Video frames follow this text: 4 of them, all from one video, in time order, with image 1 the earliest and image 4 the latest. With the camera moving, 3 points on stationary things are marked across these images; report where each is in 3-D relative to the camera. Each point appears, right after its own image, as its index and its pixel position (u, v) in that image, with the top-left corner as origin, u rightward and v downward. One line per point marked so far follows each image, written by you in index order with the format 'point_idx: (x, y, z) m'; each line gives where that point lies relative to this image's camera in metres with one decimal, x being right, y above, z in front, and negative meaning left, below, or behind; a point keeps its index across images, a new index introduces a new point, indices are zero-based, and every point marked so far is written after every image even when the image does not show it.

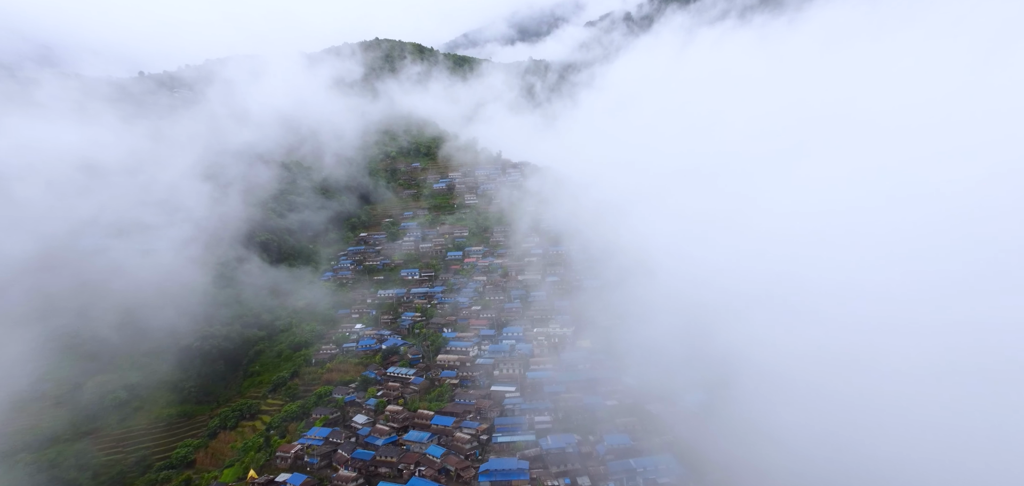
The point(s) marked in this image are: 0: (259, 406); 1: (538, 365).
0: (-10.5, -6.8, +19.6) m
1: (+1.1, -5.2, +19.9) m
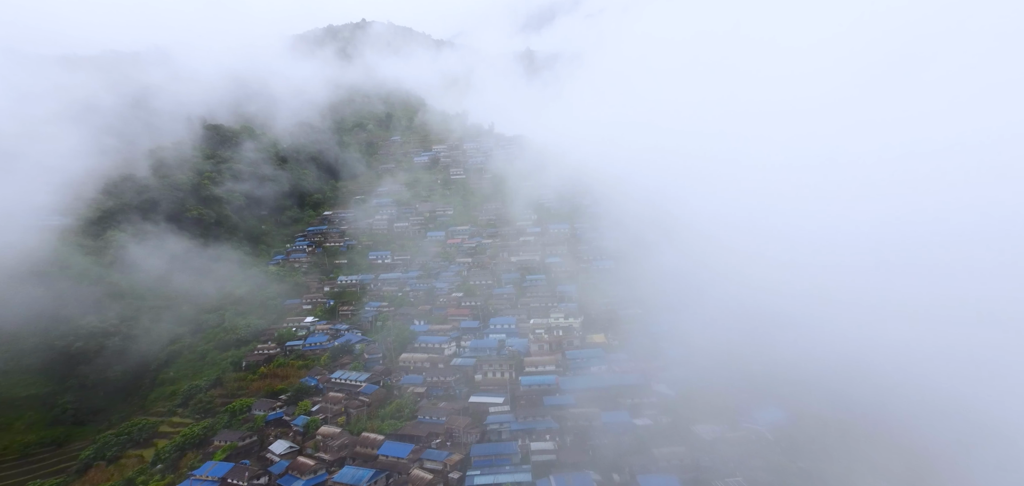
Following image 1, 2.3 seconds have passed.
0: (-10.8, -5.6, +14.4) m
1: (+0.7, -3.9, +14.7) m
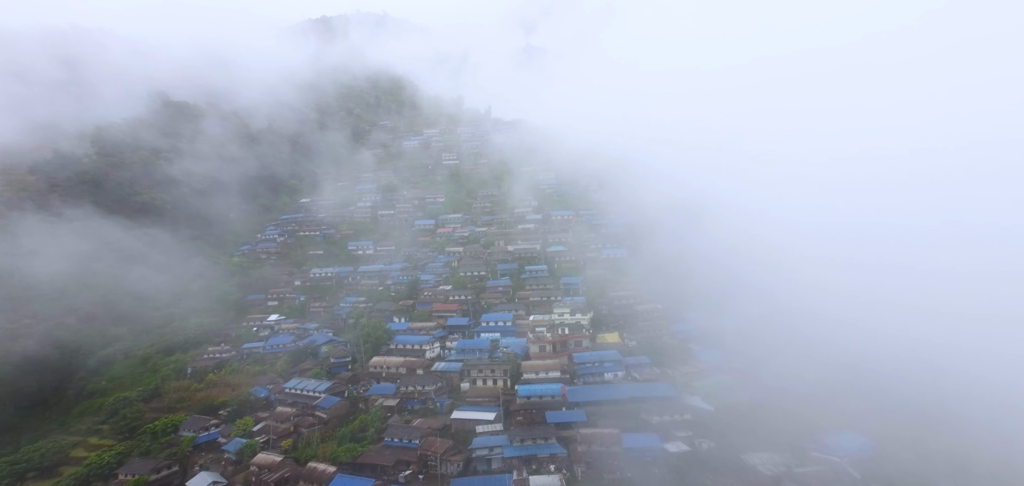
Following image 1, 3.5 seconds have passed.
0: (-11.0, -5.1, +11.6) m
1: (+0.6, -3.3, +11.9) m
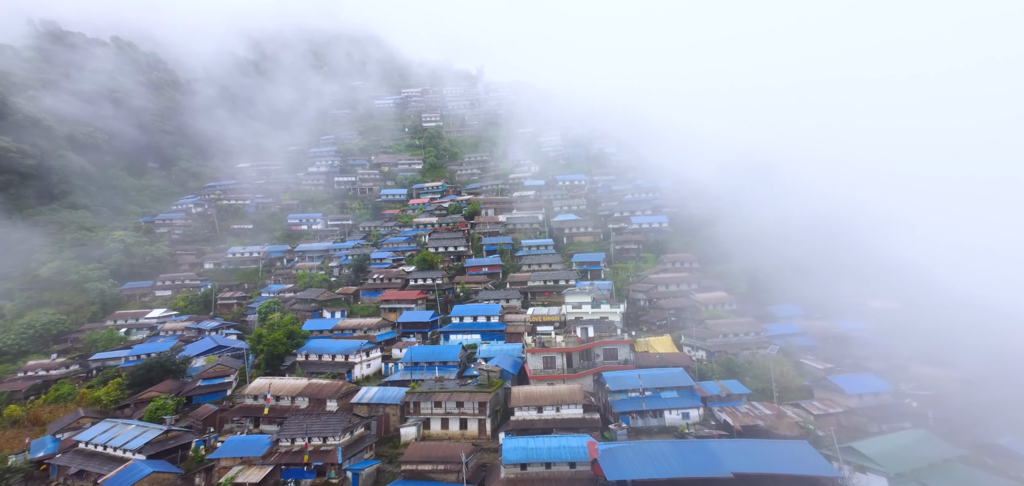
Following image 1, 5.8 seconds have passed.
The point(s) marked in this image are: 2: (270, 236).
0: (-11.2, -4.1, +6.2) m
1: (+0.3, -2.4, +6.5) m
2: (-8.0, +0.3, +15.3) m
